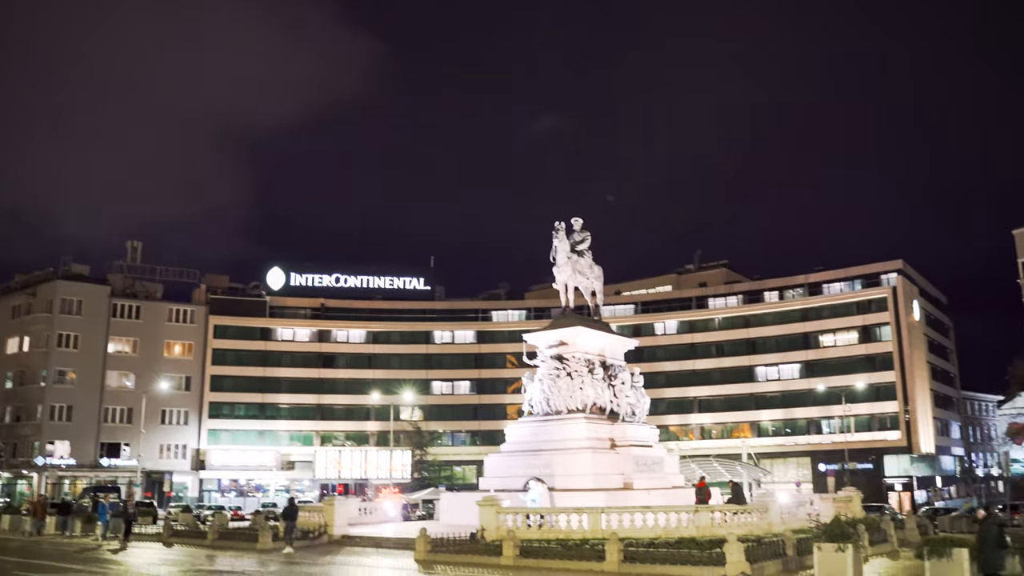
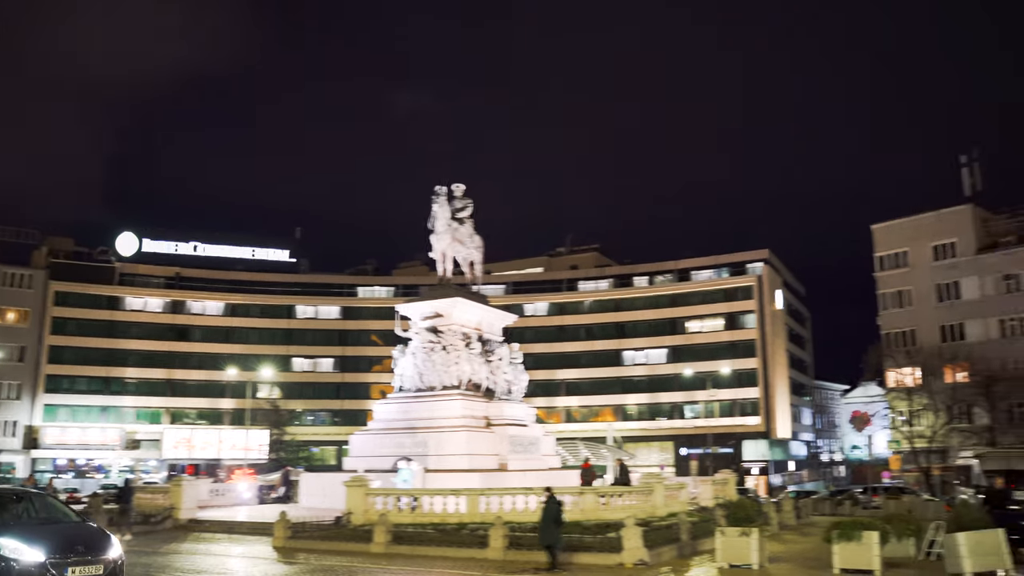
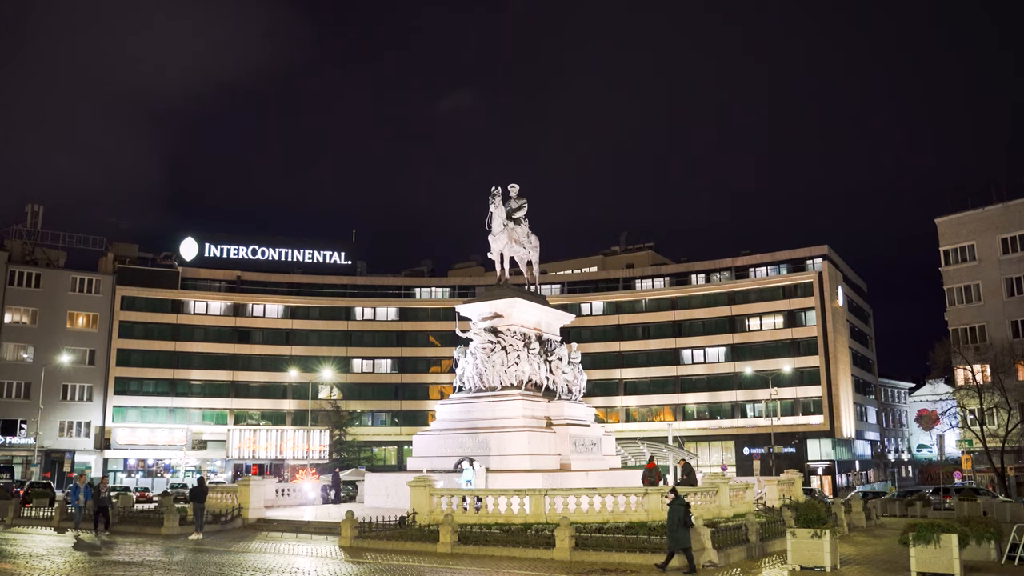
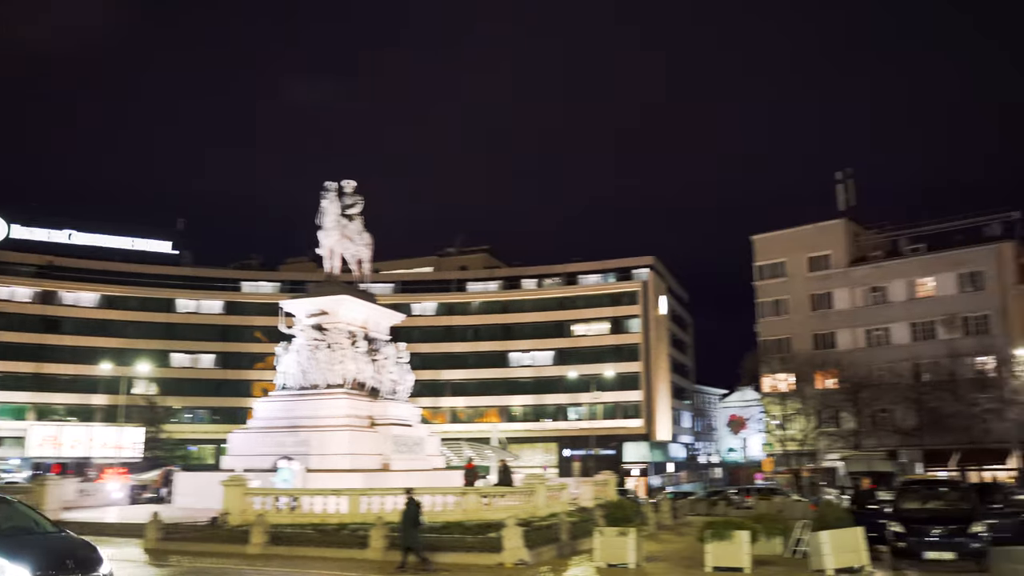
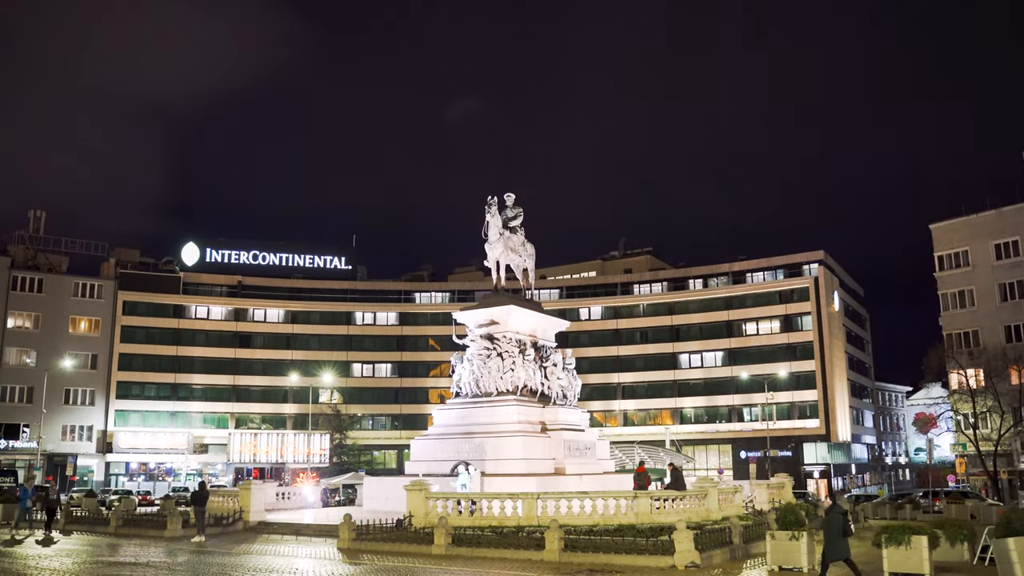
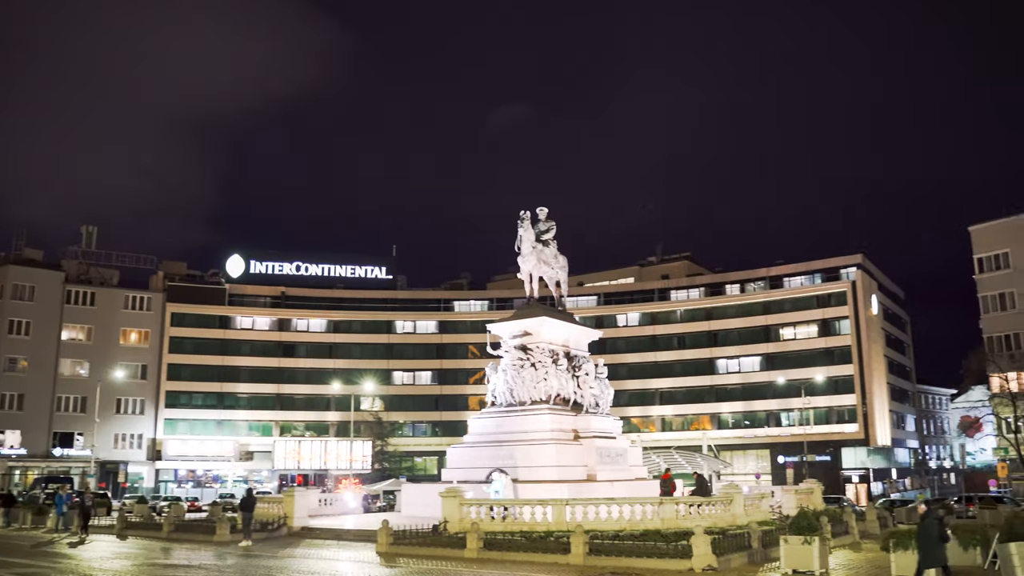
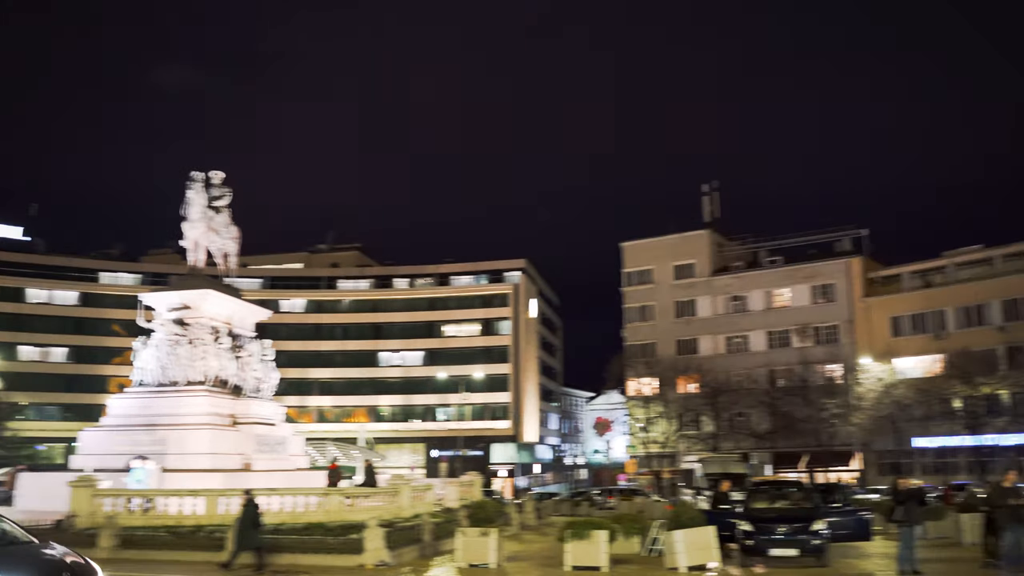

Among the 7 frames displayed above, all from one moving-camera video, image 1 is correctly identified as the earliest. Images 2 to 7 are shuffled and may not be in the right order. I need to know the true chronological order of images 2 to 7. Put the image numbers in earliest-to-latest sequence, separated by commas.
6, 5, 3, 2, 4, 7
